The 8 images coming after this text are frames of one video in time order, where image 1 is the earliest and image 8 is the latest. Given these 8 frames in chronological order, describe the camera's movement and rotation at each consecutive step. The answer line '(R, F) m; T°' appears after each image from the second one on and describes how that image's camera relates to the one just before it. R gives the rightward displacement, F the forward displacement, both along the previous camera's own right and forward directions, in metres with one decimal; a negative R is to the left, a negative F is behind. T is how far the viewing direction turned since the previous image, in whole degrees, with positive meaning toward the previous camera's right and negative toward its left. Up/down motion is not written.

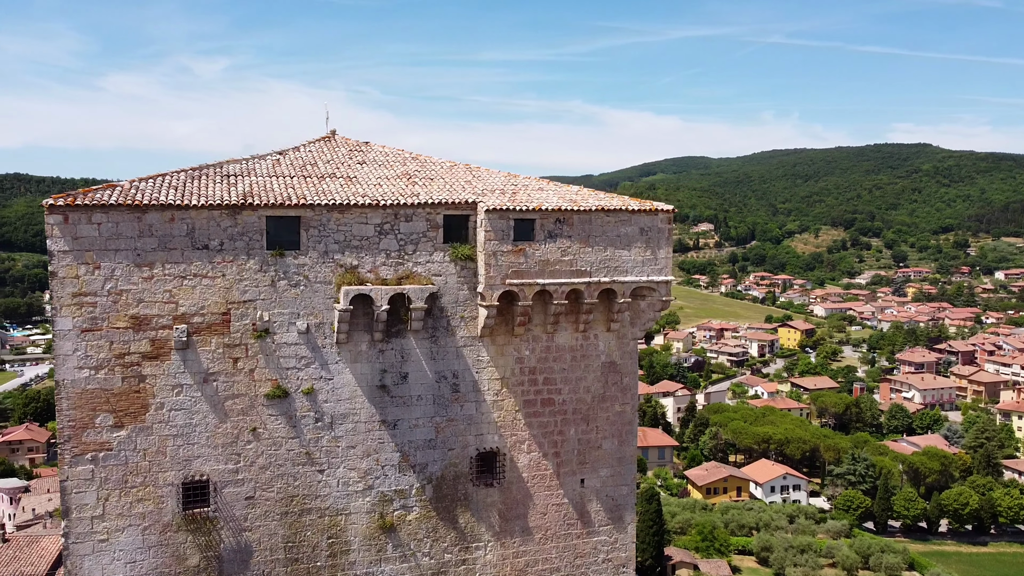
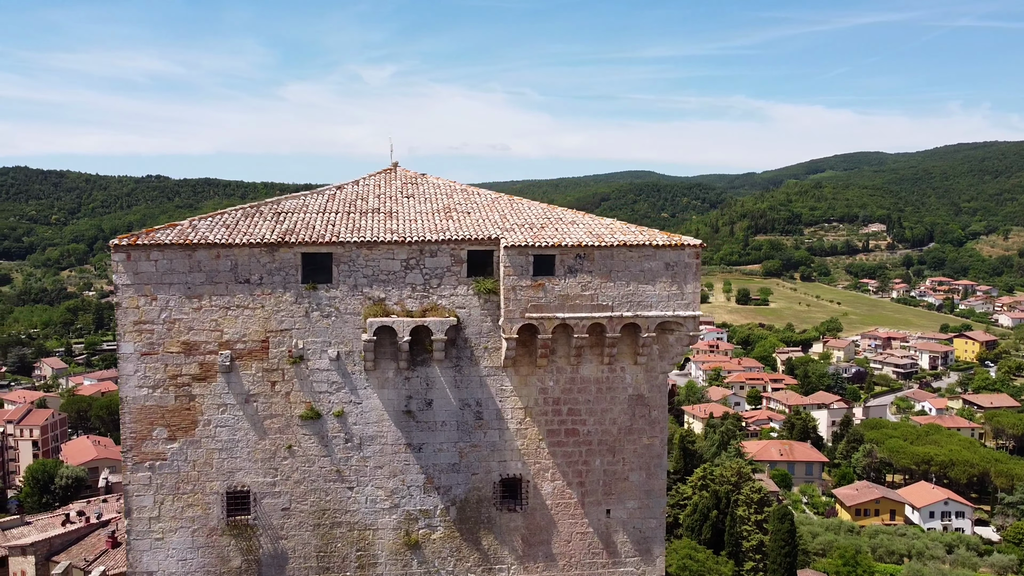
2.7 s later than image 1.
(+1.5, -0.2) m; -11°
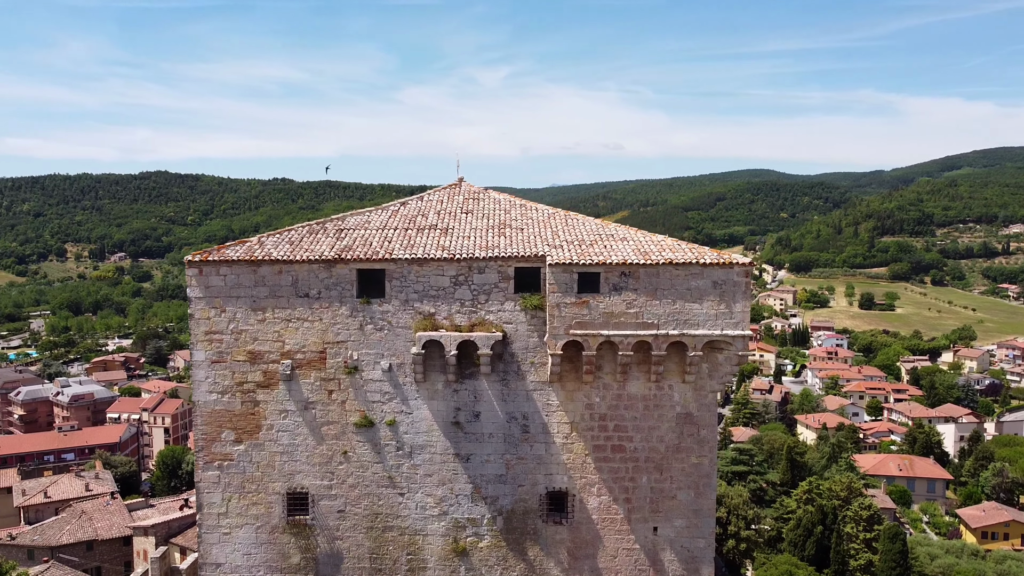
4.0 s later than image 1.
(+0.8, -0.1) m; -8°
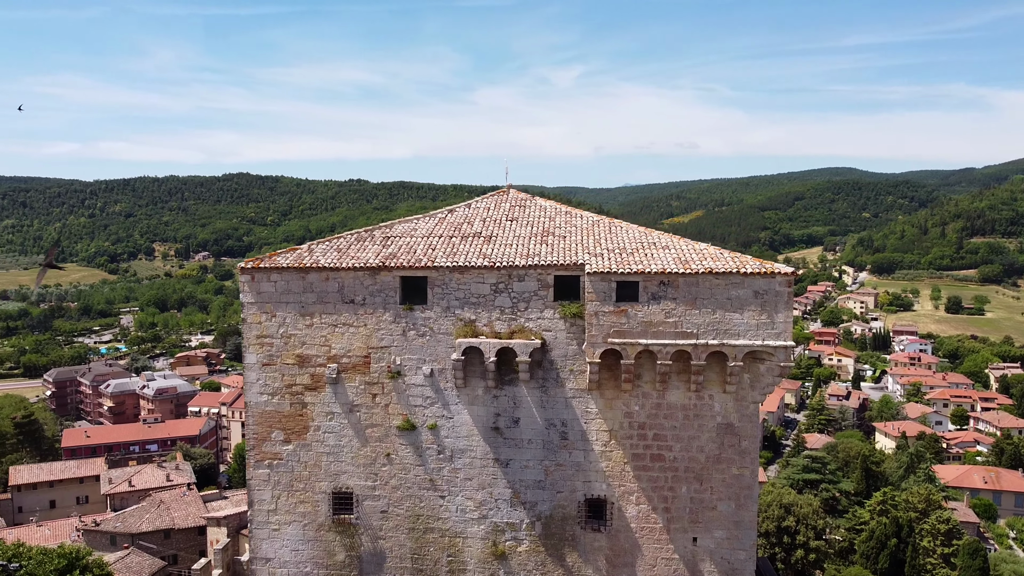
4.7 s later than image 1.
(+0.4, -0.1) m; -5°
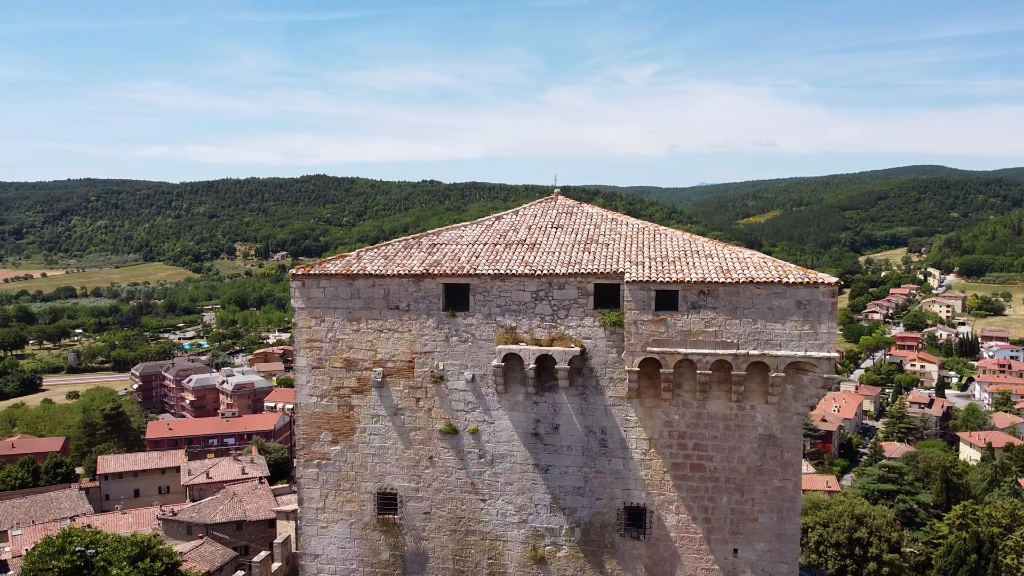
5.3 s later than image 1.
(+0.4, -0.1) m; -5°
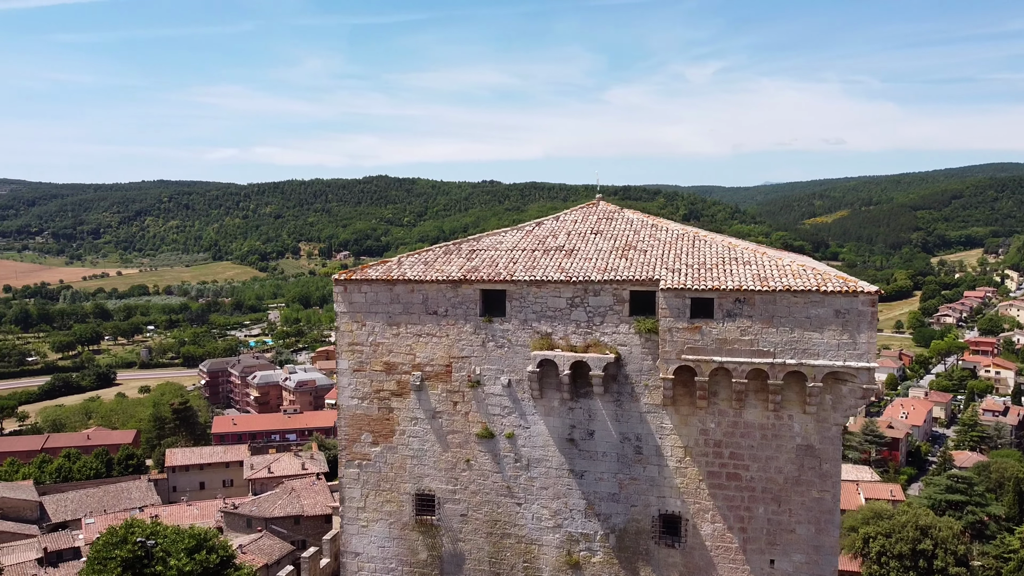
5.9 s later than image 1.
(+0.3, -0.1) m; -4°
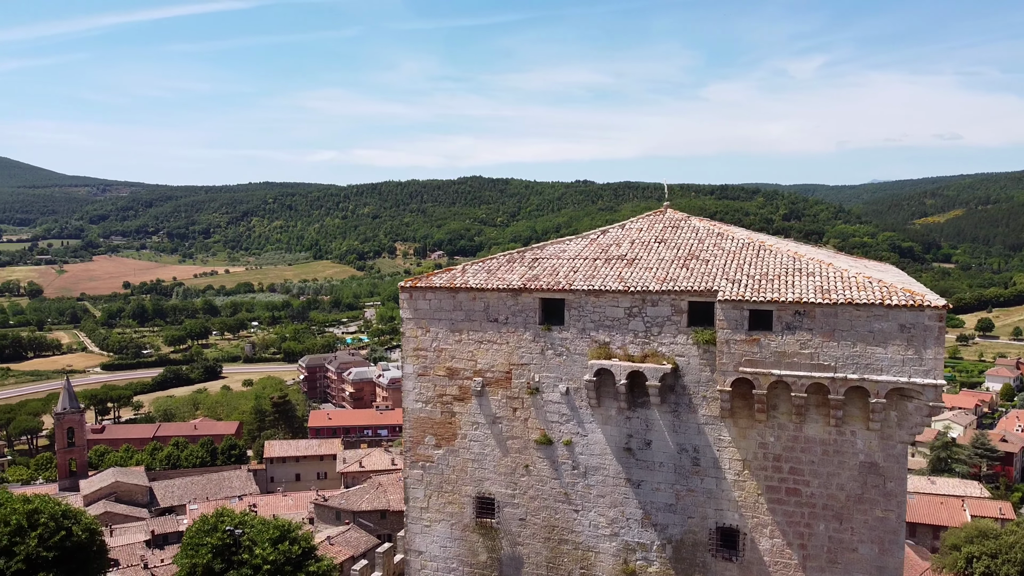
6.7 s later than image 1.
(+0.4, -0.1) m; -7°
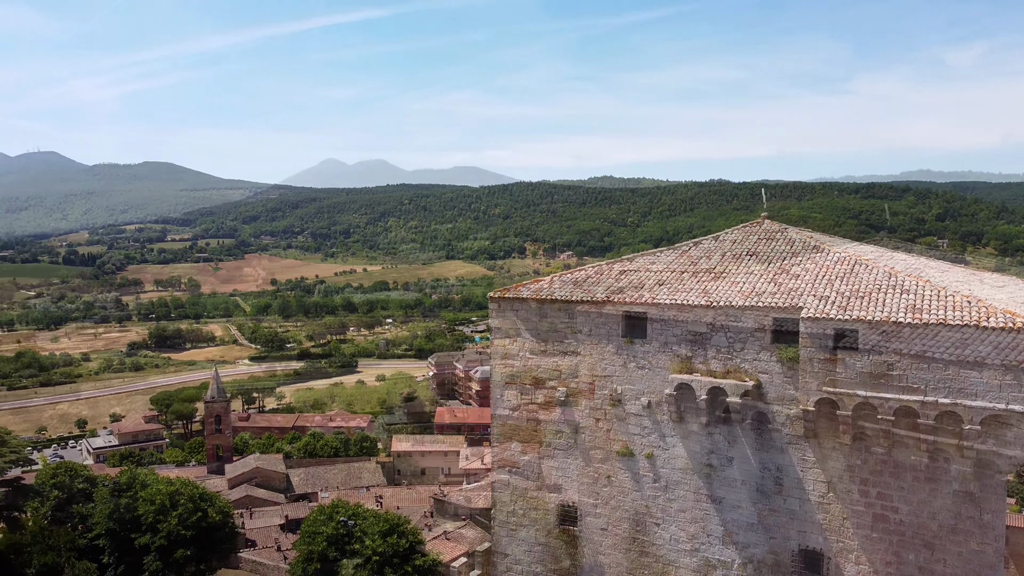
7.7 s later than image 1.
(+0.6, -0.2) m; -9°
